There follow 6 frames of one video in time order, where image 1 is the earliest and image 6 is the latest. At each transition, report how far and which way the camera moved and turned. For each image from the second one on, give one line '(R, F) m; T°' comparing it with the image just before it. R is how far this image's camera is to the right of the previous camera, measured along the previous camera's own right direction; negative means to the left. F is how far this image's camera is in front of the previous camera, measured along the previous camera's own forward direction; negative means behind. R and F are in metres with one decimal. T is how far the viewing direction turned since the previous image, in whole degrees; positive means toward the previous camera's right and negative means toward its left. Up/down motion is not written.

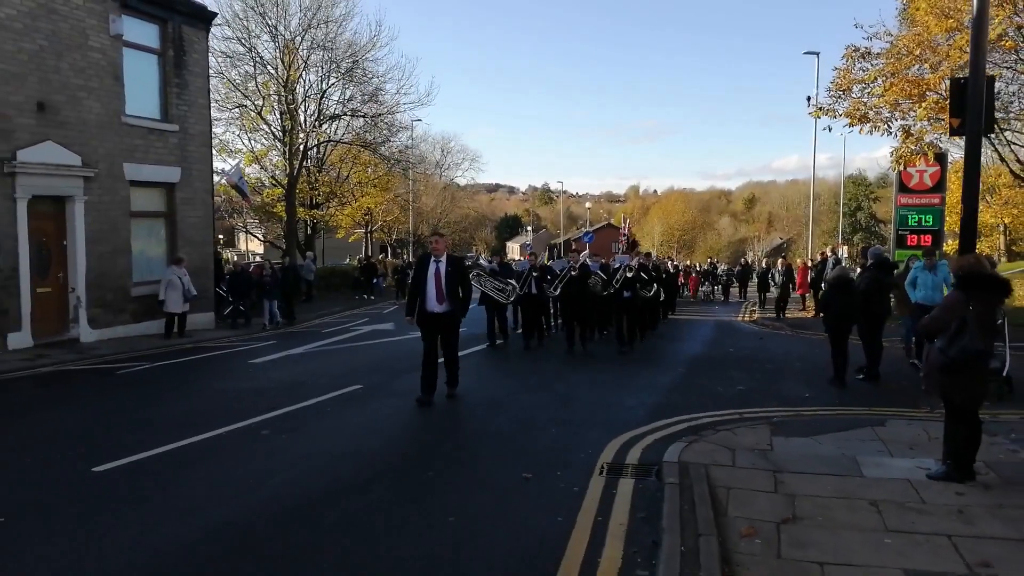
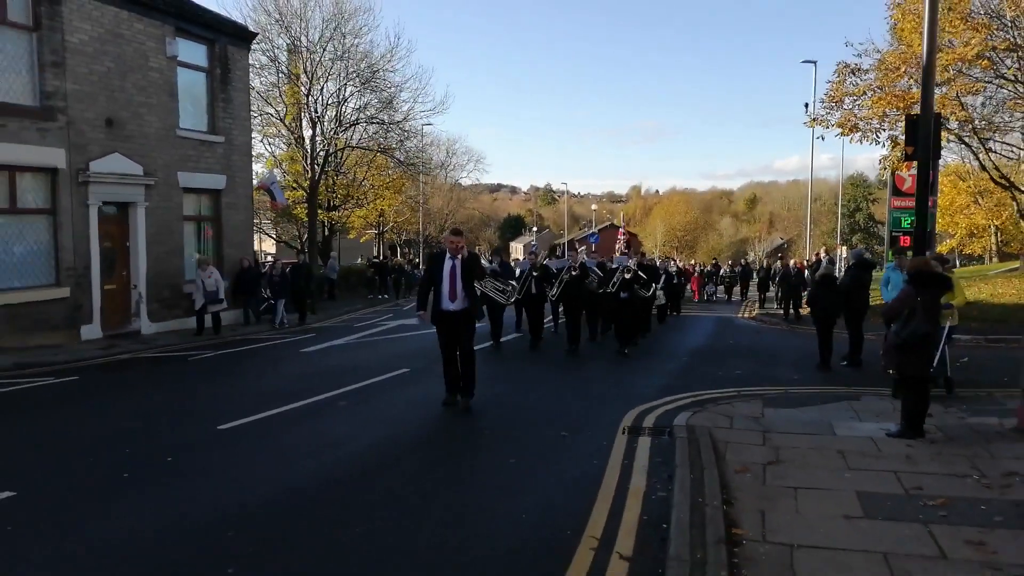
(-0.4, -1.5) m; 0°
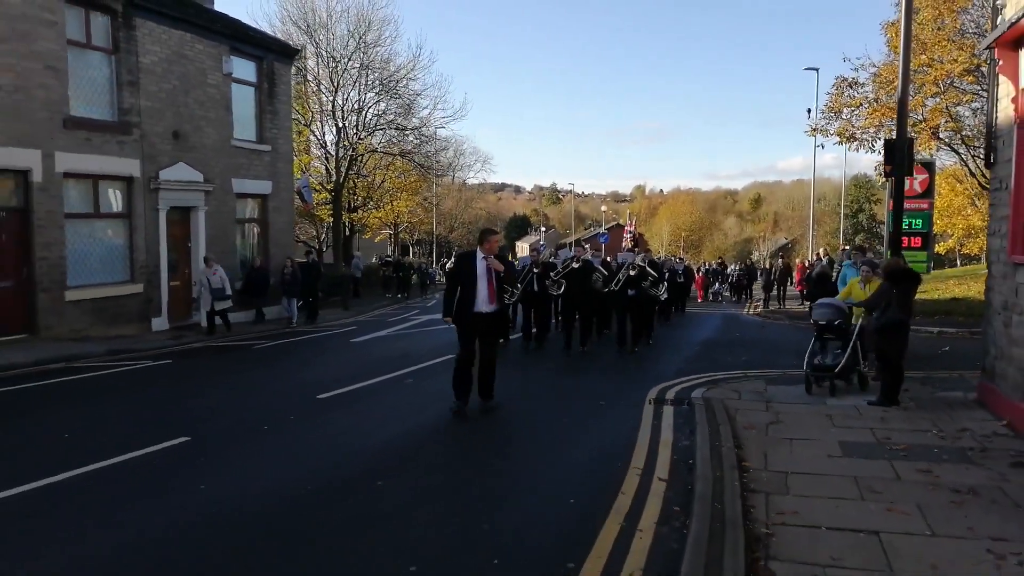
(-0.5, -1.6) m; 0°
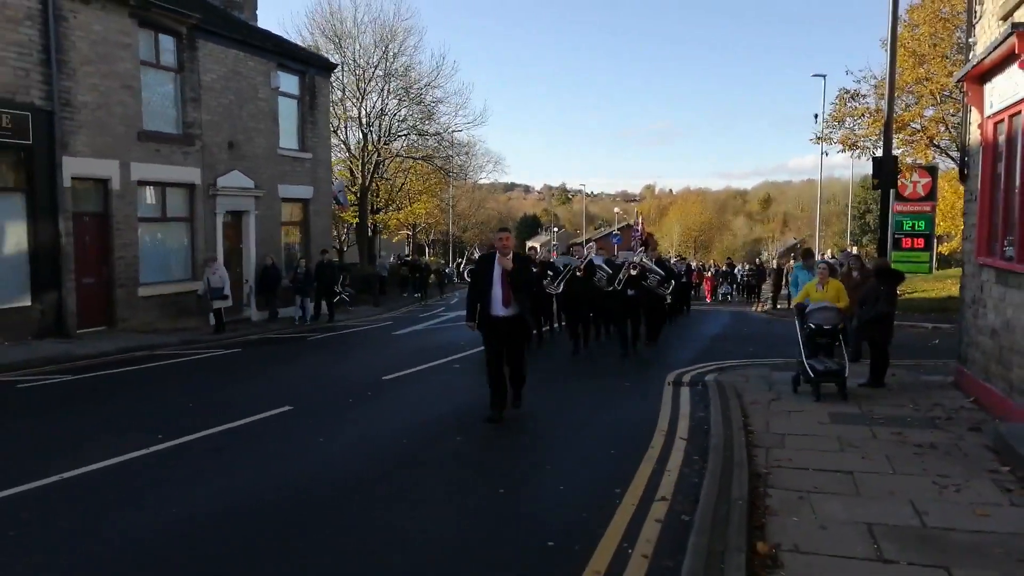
(-0.4, -1.5) m; -1°
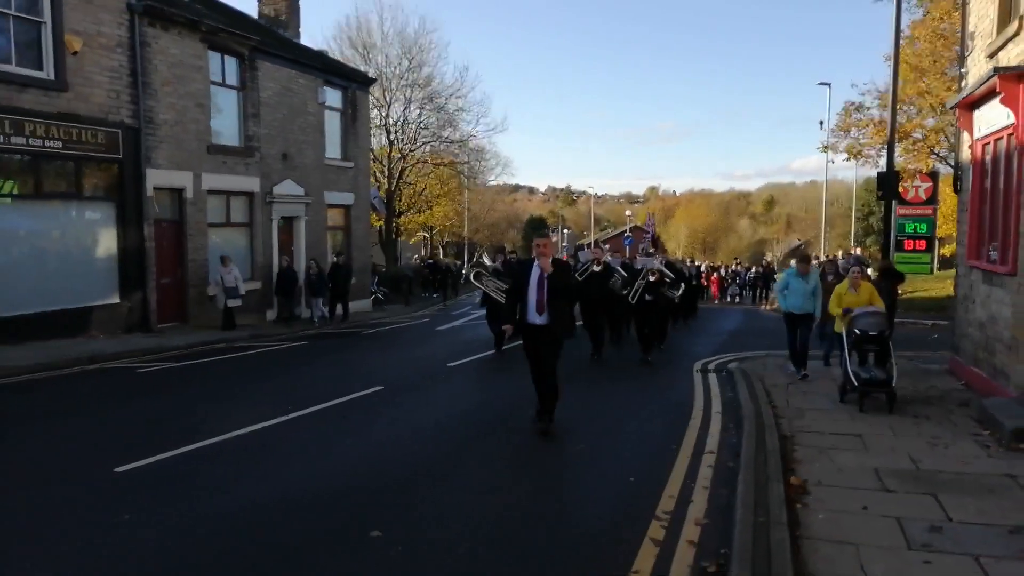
(-0.7, -1.5) m; 0°
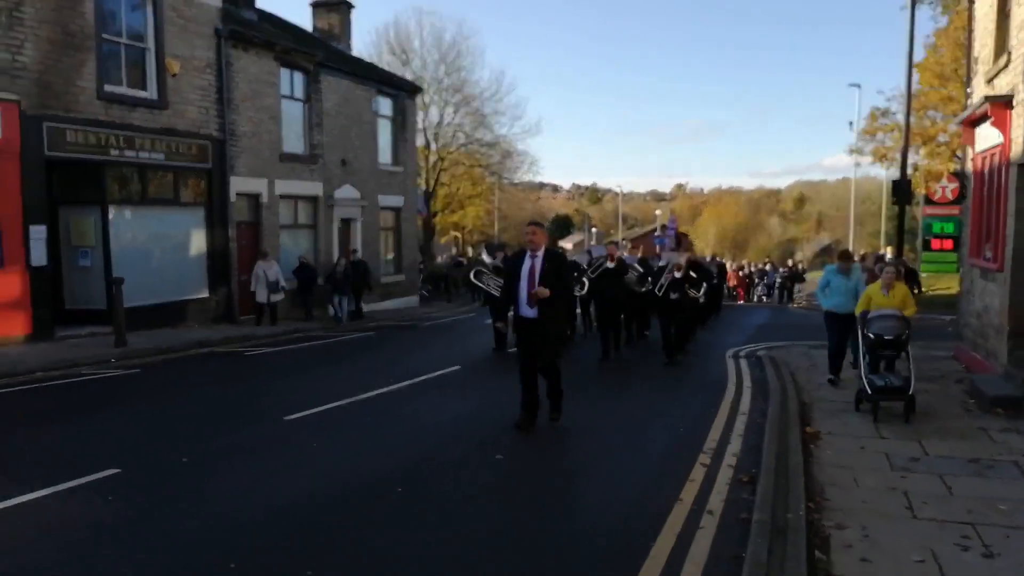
(-0.5, -1.7) m; -2°
